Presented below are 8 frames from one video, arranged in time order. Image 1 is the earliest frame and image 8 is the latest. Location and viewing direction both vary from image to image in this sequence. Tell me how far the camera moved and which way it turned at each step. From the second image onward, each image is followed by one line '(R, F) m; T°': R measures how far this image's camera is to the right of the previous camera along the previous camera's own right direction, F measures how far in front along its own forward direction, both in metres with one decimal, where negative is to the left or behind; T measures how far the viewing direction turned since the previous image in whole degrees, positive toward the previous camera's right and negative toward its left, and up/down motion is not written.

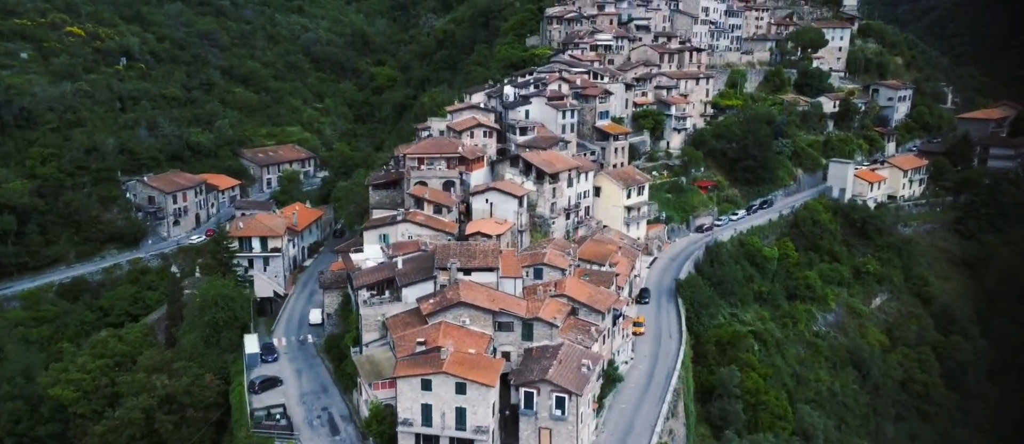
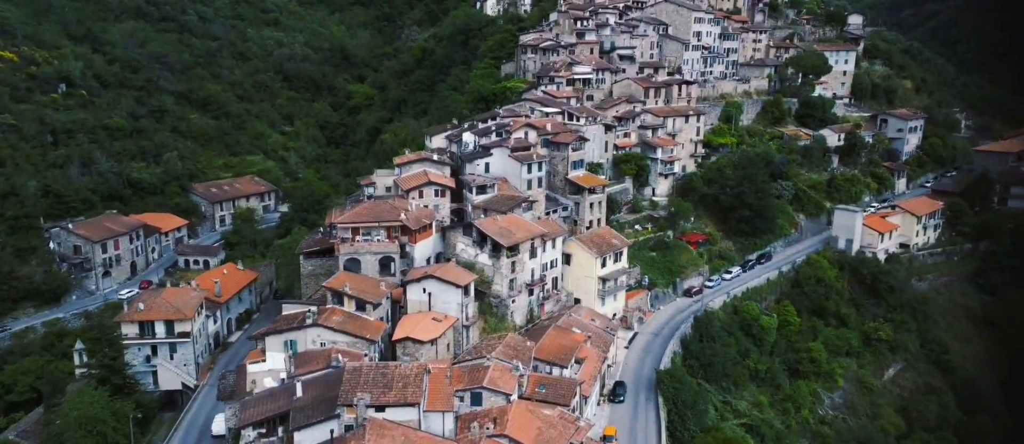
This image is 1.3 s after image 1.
(+1.2, +3.6) m; 0°
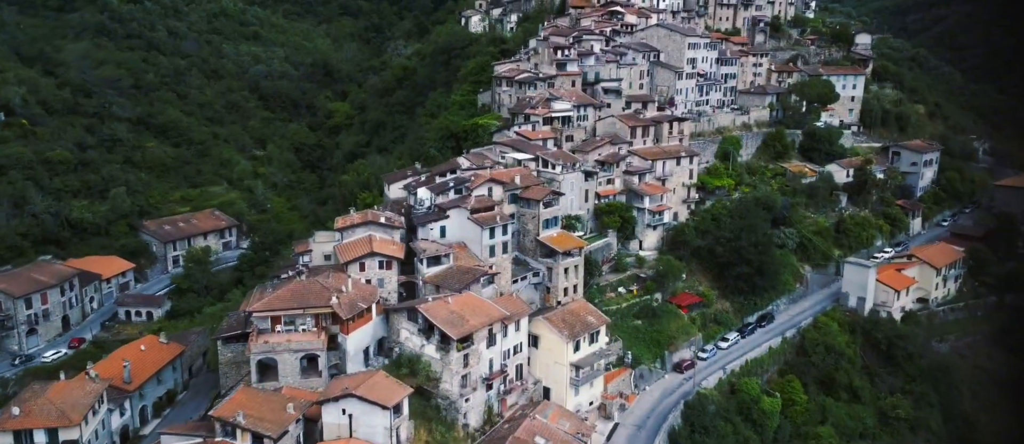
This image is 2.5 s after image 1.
(+1.0, +3.3) m; 0°
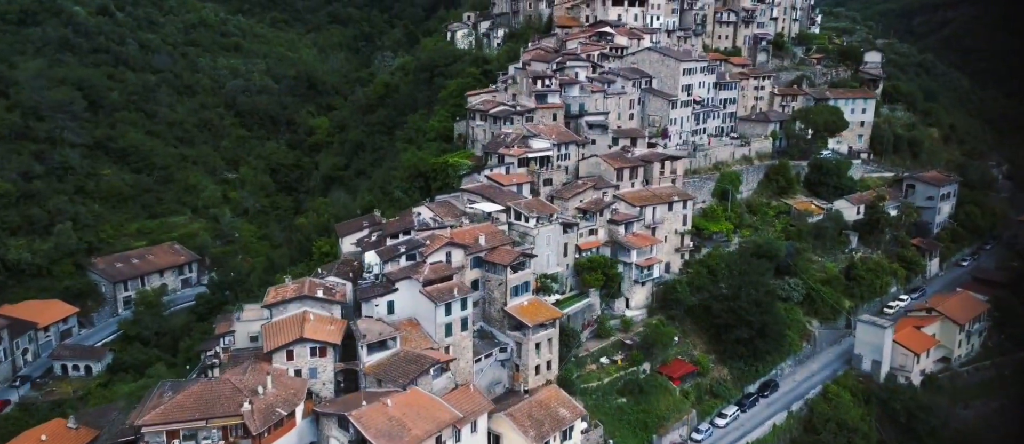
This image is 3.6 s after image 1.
(+0.9, +2.9) m; 0°
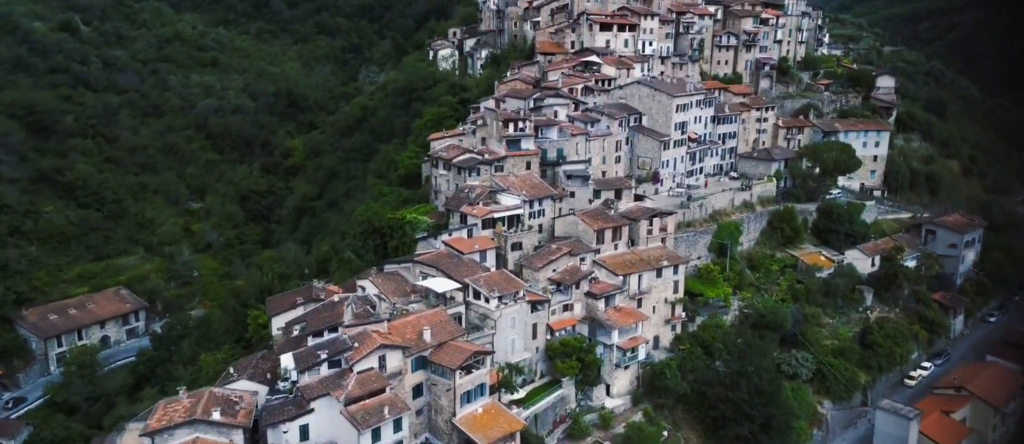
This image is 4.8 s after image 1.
(+1.0, +3.3) m; 0°
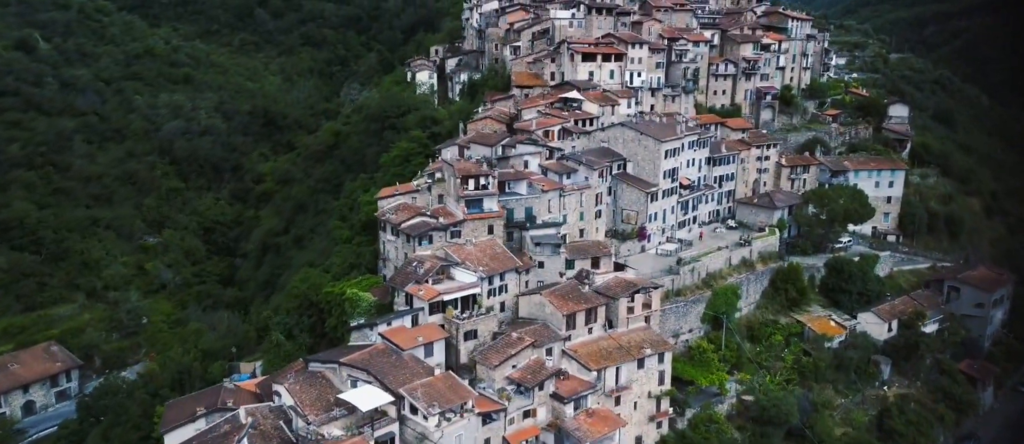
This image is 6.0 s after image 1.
(+1.0, +3.3) m; 0°
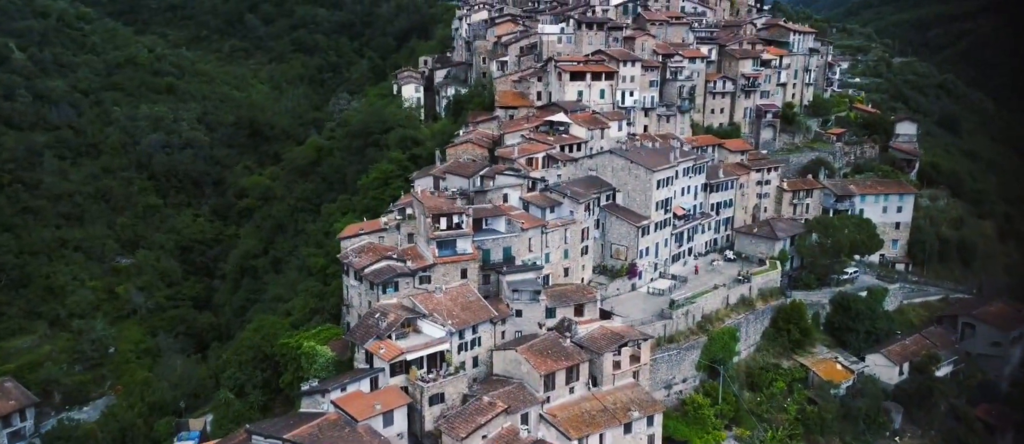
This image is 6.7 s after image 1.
(+0.5, +1.8) m; 0°
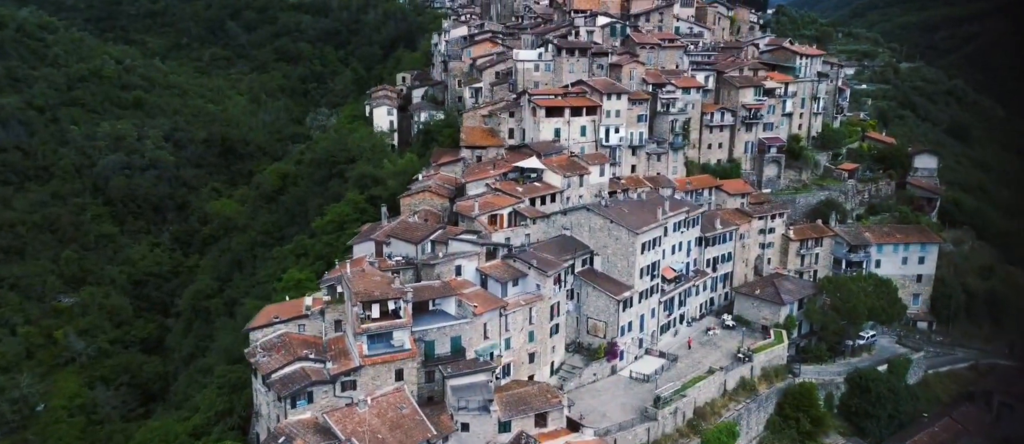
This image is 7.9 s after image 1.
(+1.0, +3.4) m; 0°
